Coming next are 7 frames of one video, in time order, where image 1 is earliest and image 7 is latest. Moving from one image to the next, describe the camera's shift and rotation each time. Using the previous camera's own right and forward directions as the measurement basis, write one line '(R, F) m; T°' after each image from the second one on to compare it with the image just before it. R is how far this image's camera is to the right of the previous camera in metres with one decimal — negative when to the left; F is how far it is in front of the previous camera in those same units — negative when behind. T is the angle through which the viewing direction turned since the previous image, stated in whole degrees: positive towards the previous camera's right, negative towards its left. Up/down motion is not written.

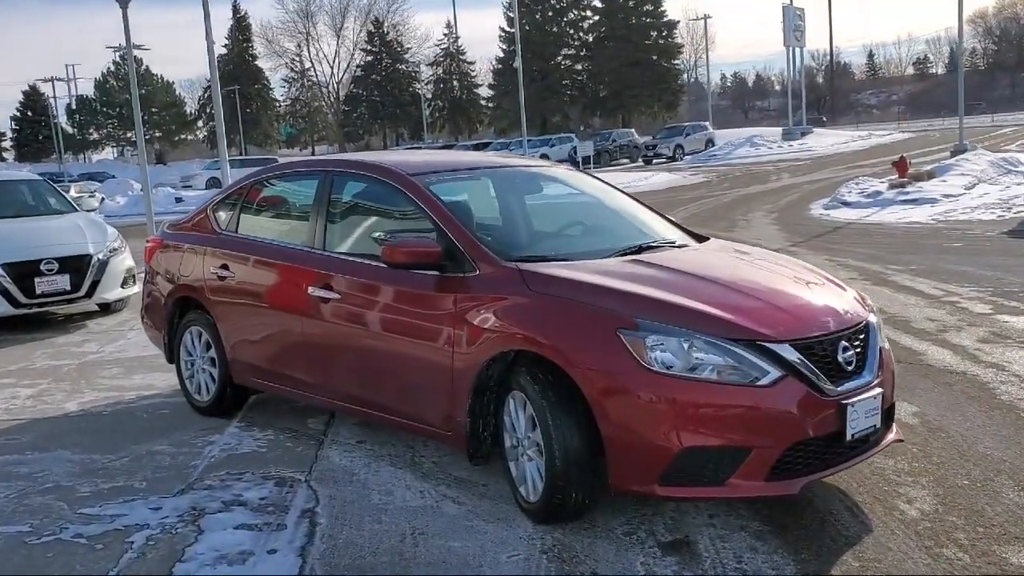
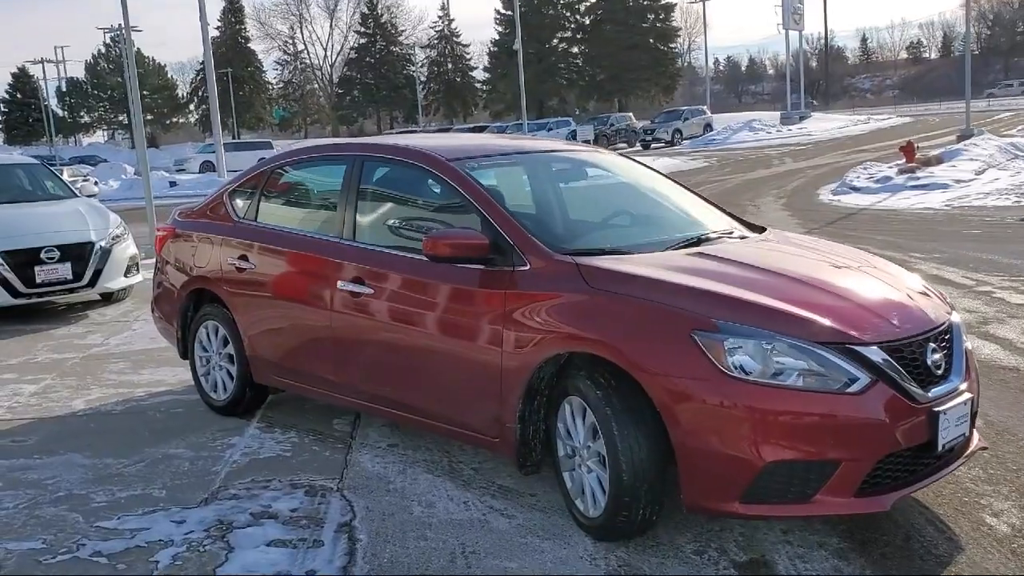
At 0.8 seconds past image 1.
(-0.2, +0.3) m; 0°
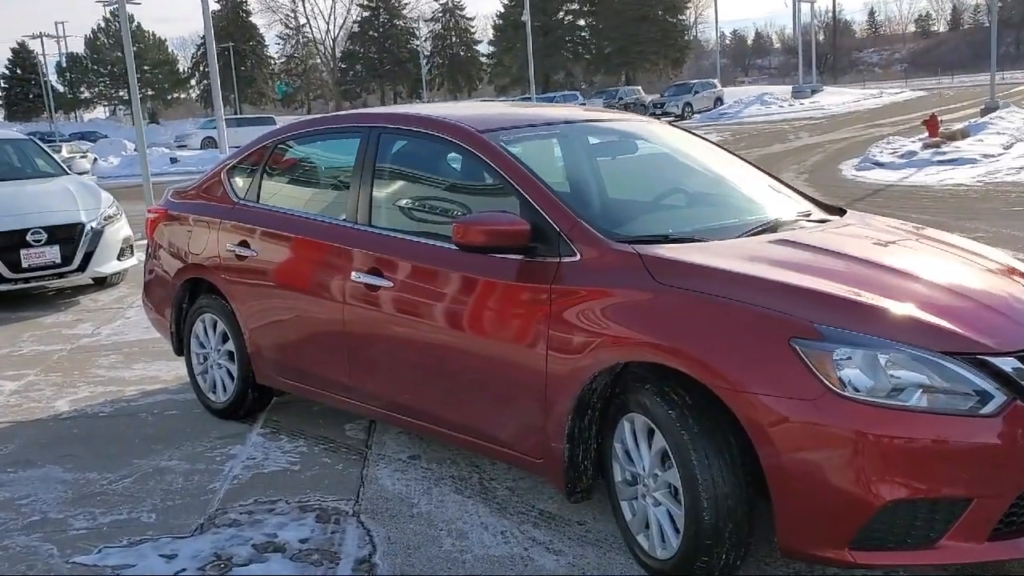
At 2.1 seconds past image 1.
(-0.1, +0.6) m; 0°
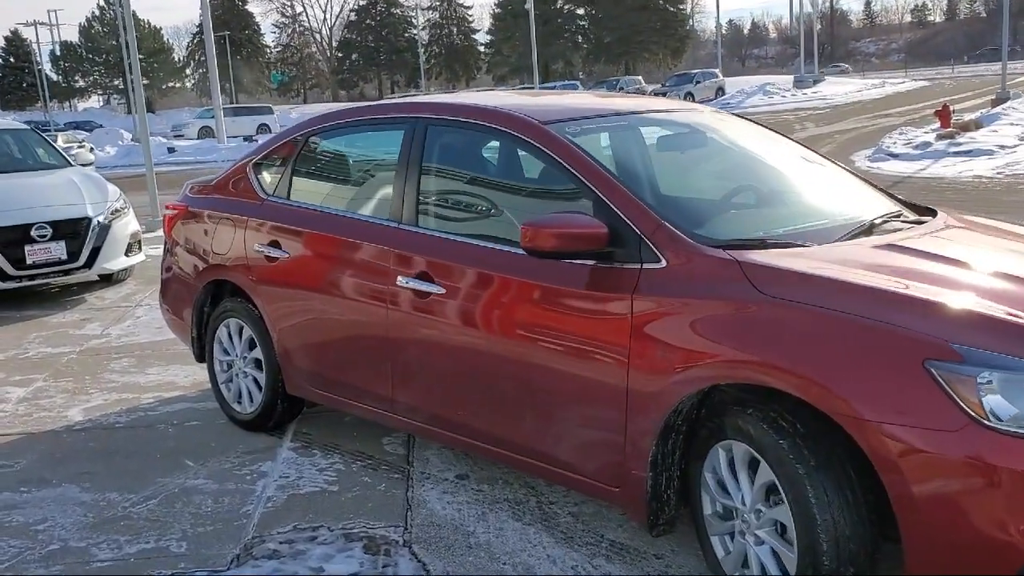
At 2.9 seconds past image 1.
(-0.3, +0.3) m; 0°
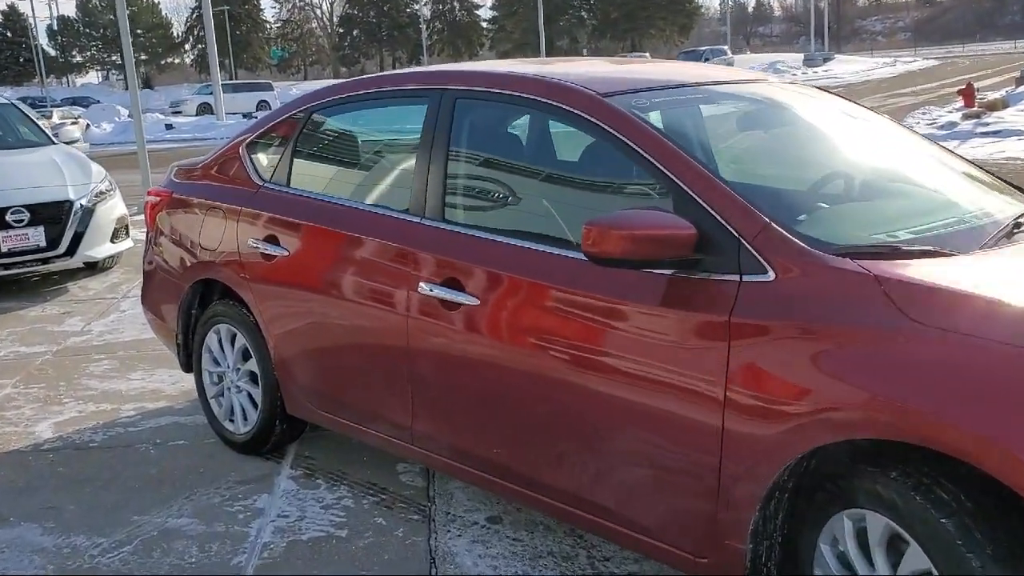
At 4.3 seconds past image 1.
(-0.1, +0.7) m; 0°
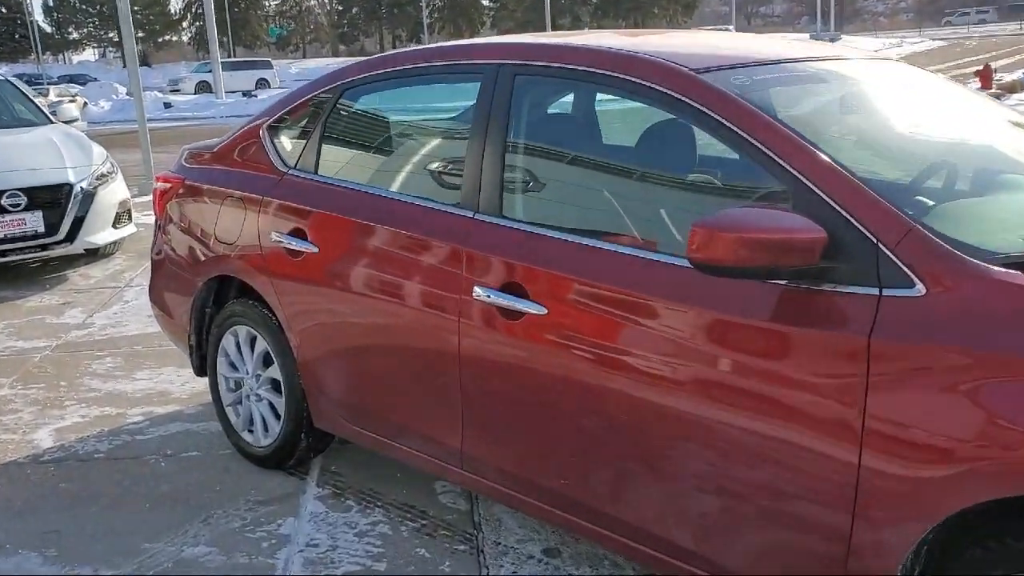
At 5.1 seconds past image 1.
(-0.2, +0.4) m; 0°
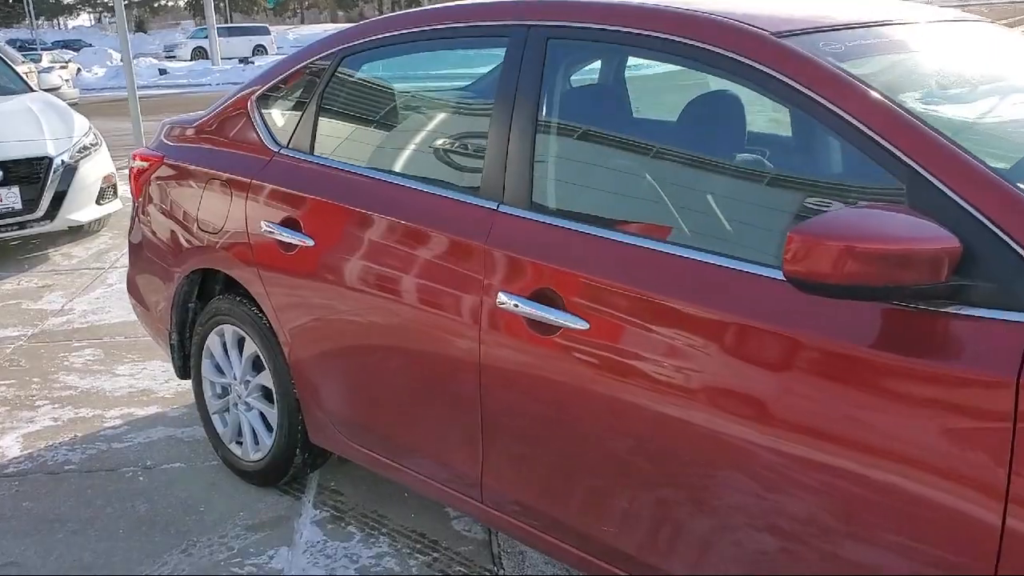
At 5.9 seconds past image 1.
(-0.1, +0.4) m; 0°
